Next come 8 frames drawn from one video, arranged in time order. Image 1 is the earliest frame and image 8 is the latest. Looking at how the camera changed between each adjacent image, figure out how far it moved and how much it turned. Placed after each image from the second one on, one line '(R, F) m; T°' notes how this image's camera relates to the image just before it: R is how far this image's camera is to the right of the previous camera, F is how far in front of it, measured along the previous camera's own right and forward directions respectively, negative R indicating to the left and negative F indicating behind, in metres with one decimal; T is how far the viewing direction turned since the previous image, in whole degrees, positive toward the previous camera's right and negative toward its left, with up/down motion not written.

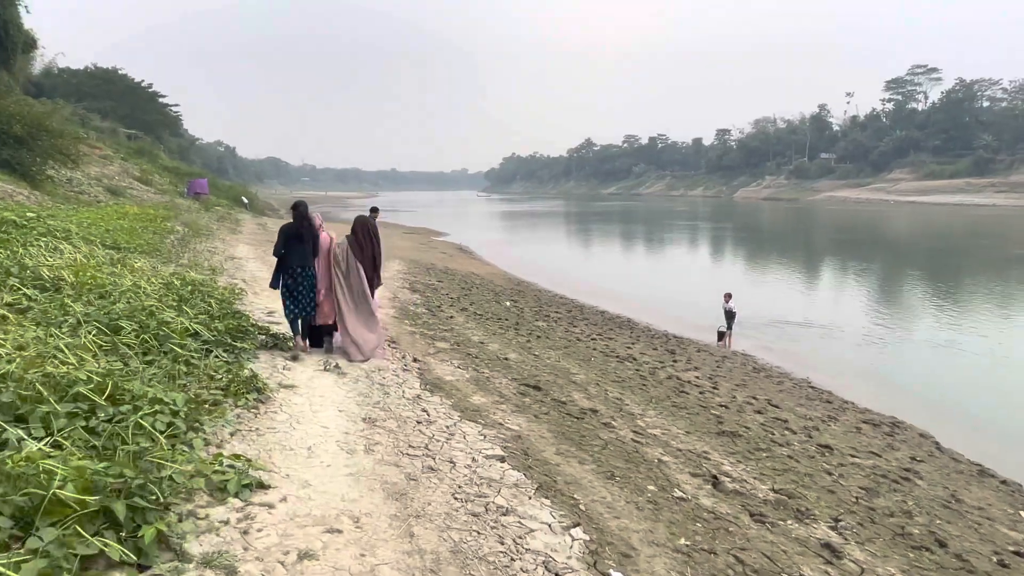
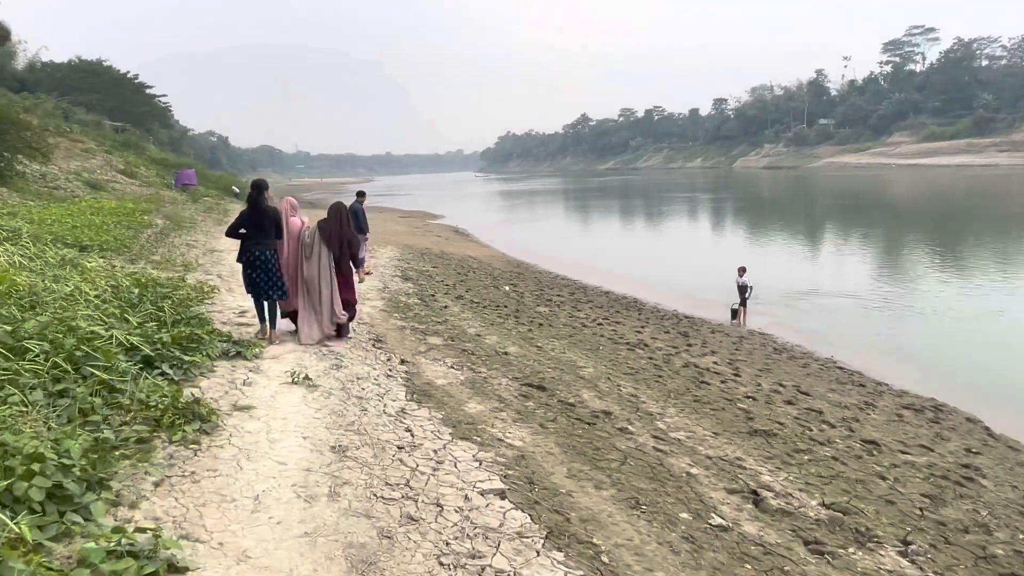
(0.0, +0.9) m; 0°
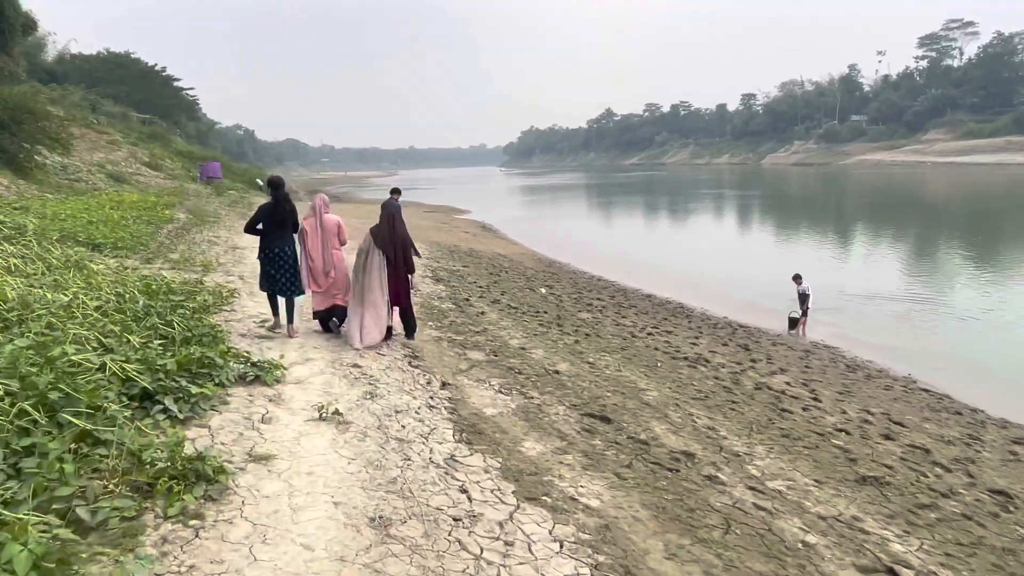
(-0.3, +0.9) m; -2°
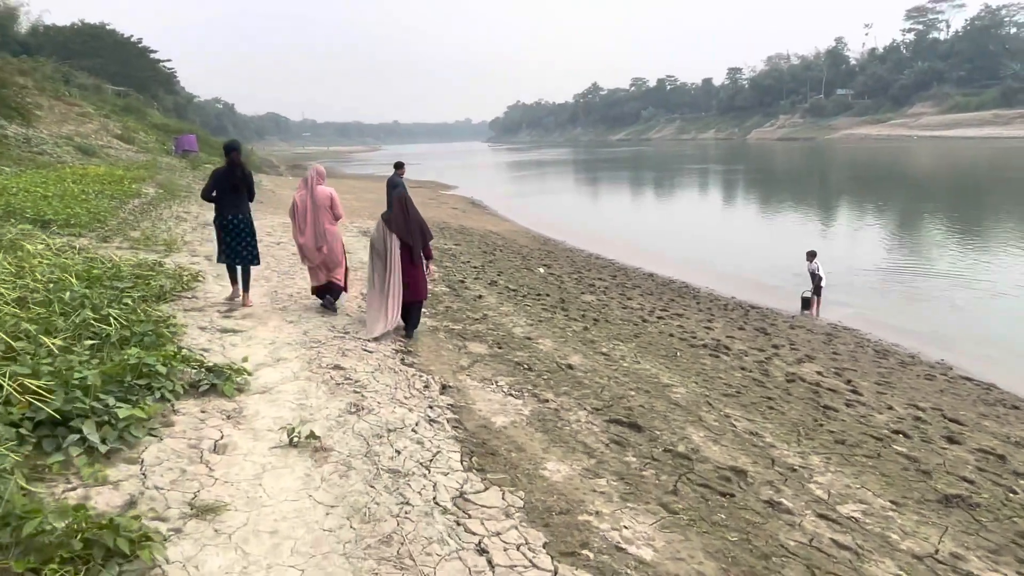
(-0.2, +0.9) m; +1°
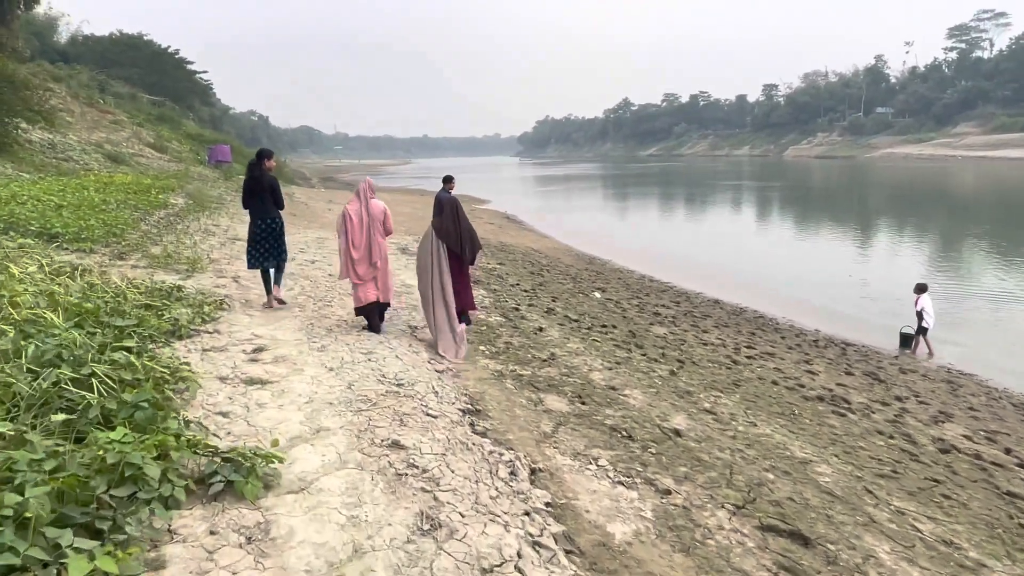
(-0.5, +1.2) m; -2°
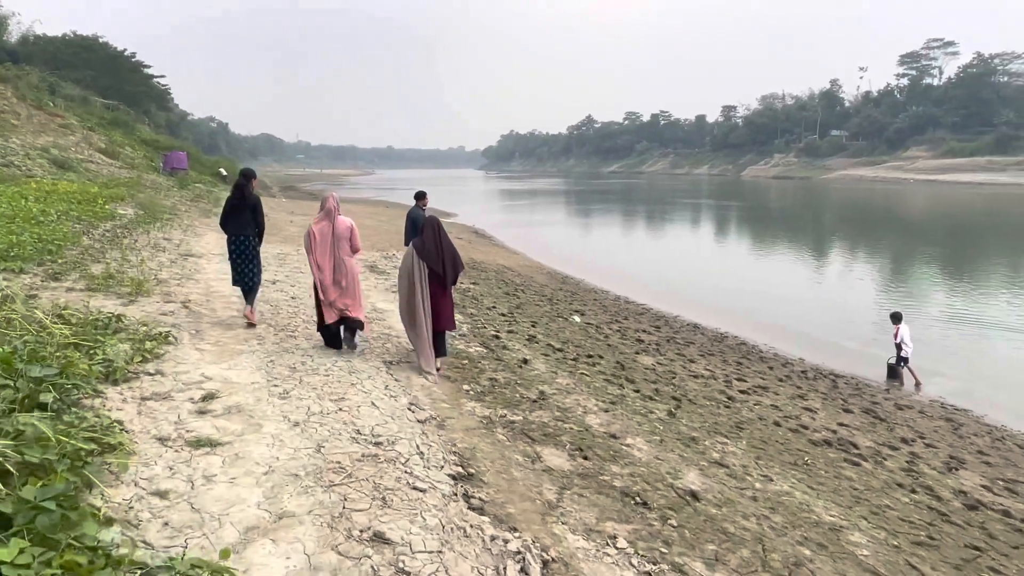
(-0.2, +0.6) m; +3°
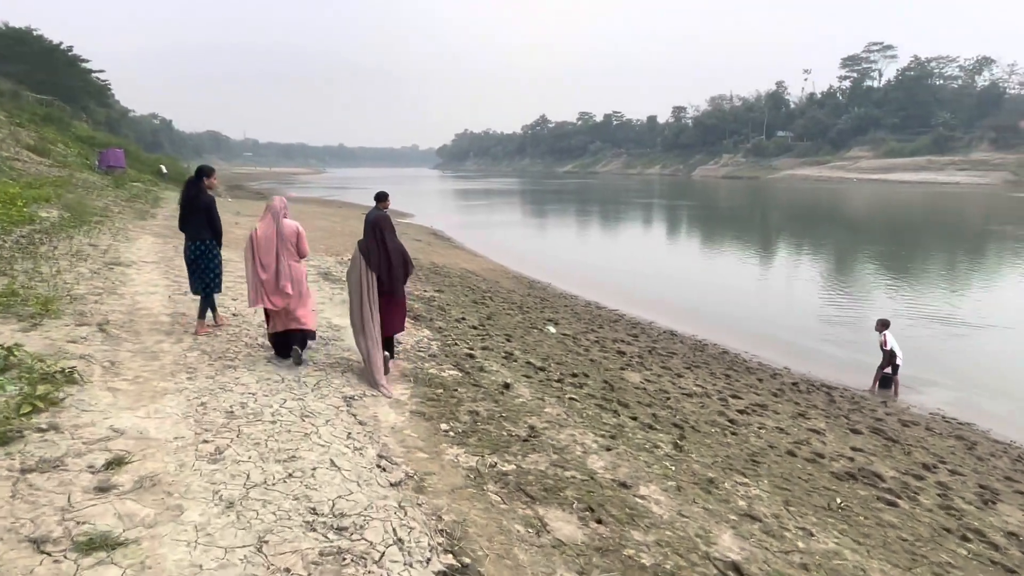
(-0.2, +0.9) m; +4°
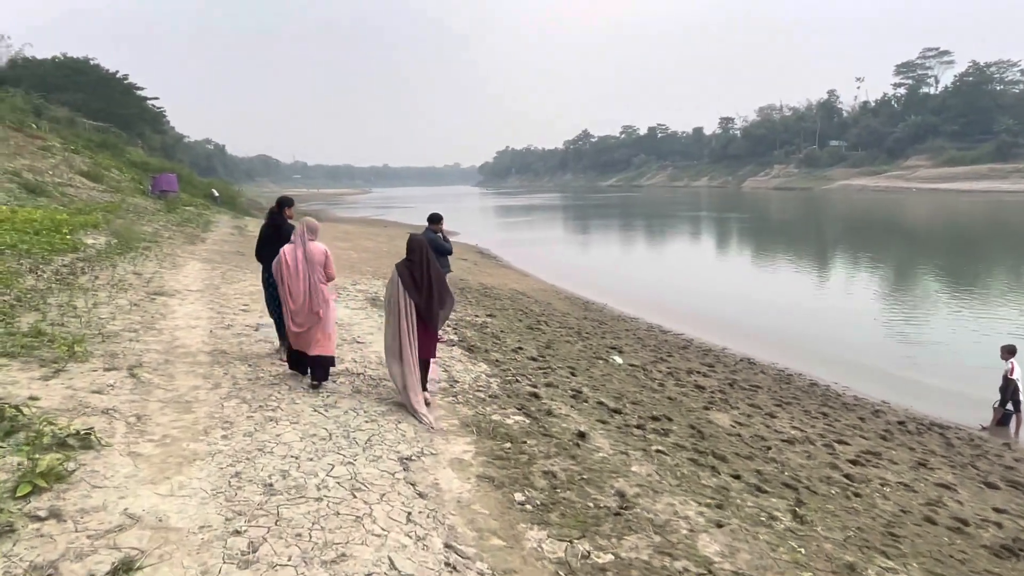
(-0.3, +0.8) m; -4°
